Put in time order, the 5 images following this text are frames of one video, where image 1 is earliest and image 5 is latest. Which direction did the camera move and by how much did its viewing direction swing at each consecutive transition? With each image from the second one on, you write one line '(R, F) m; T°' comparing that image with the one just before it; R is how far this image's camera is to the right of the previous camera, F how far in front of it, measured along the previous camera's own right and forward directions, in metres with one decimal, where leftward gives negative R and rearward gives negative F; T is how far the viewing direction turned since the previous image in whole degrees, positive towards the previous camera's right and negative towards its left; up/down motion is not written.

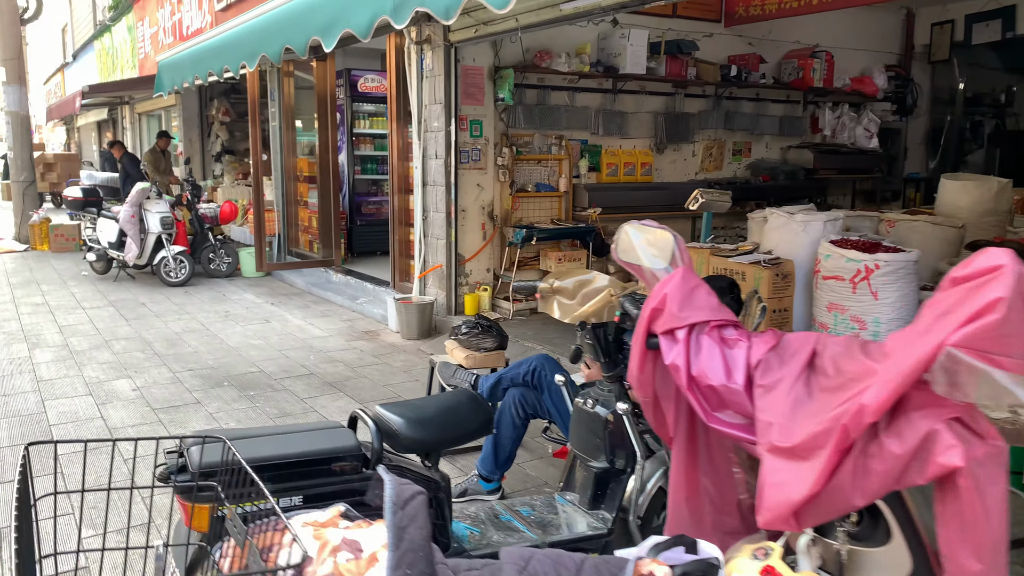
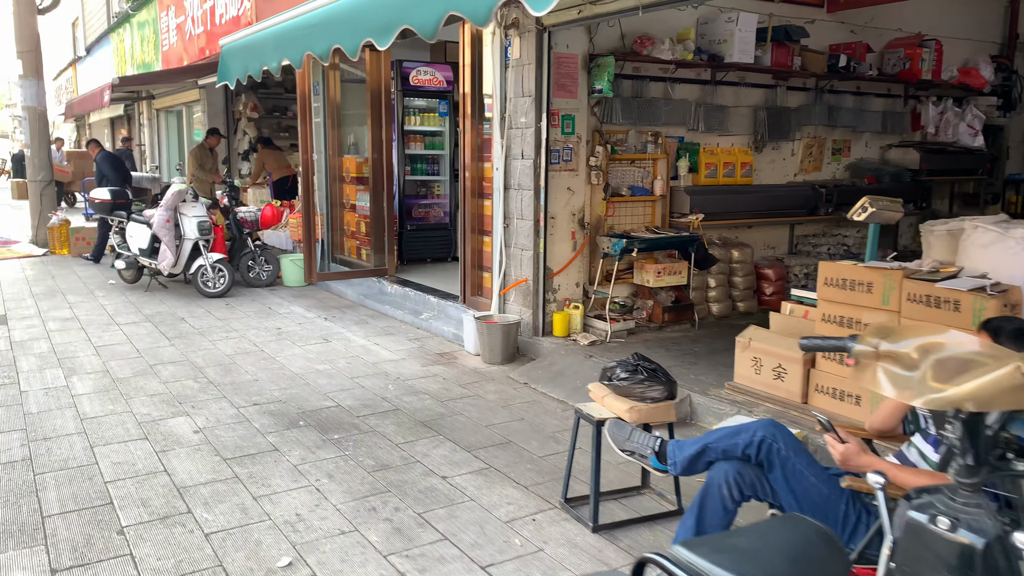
(-0.6, +0.7) m; 0°
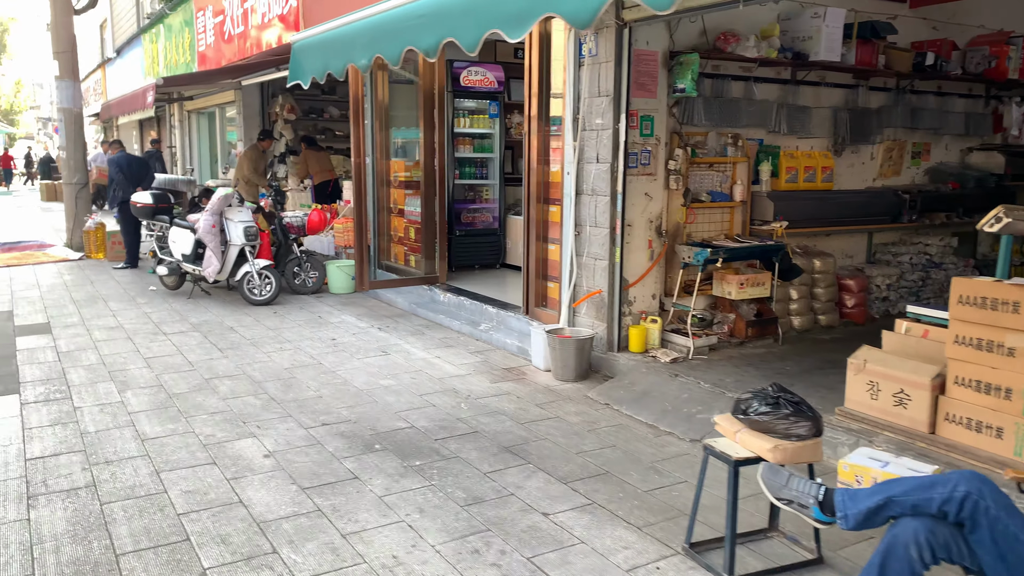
(-0.3, +0.3) m; -1°
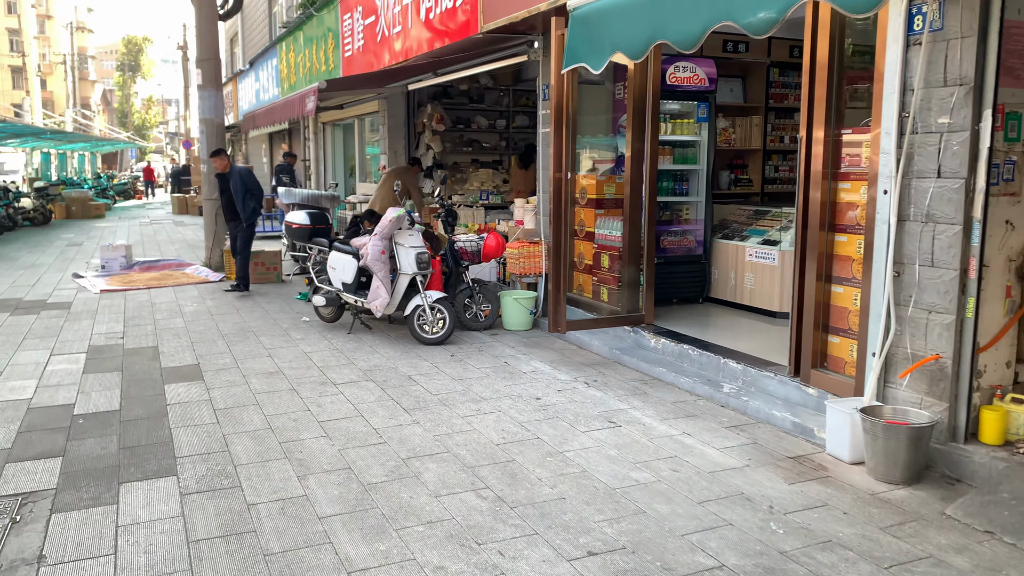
(-0.9, +1.2) m; -7°
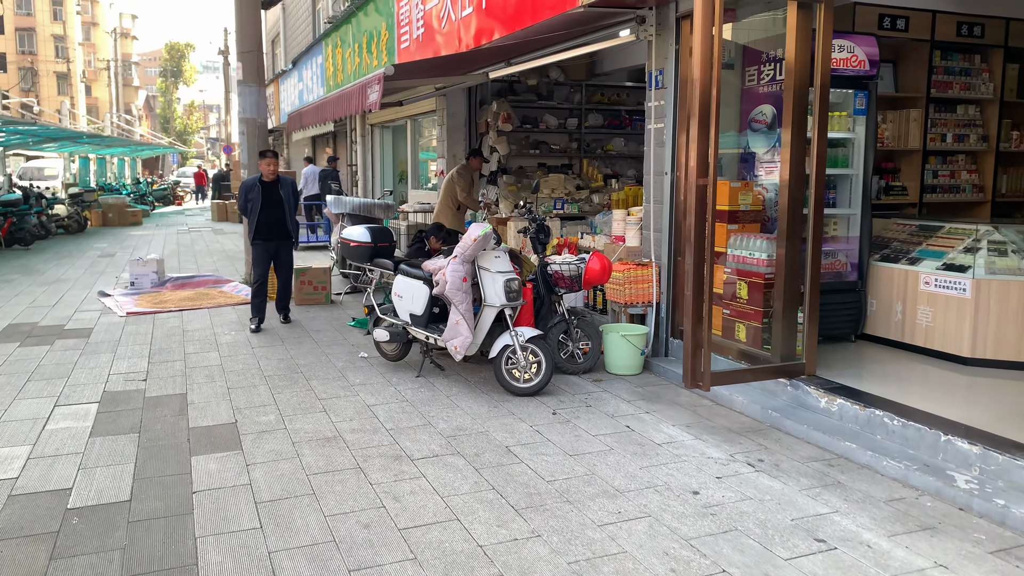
(-0.5, +1.2) m; -2°
